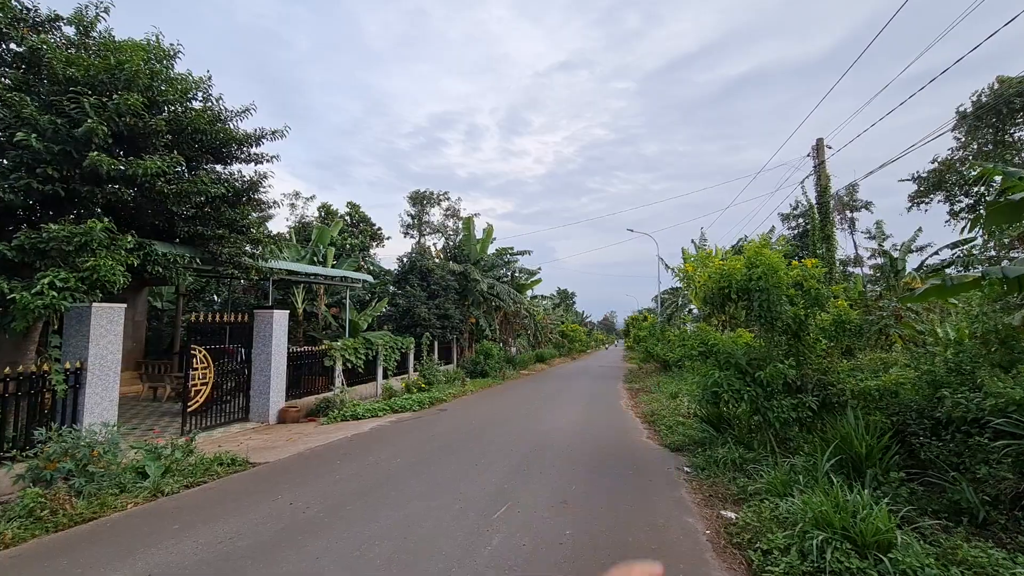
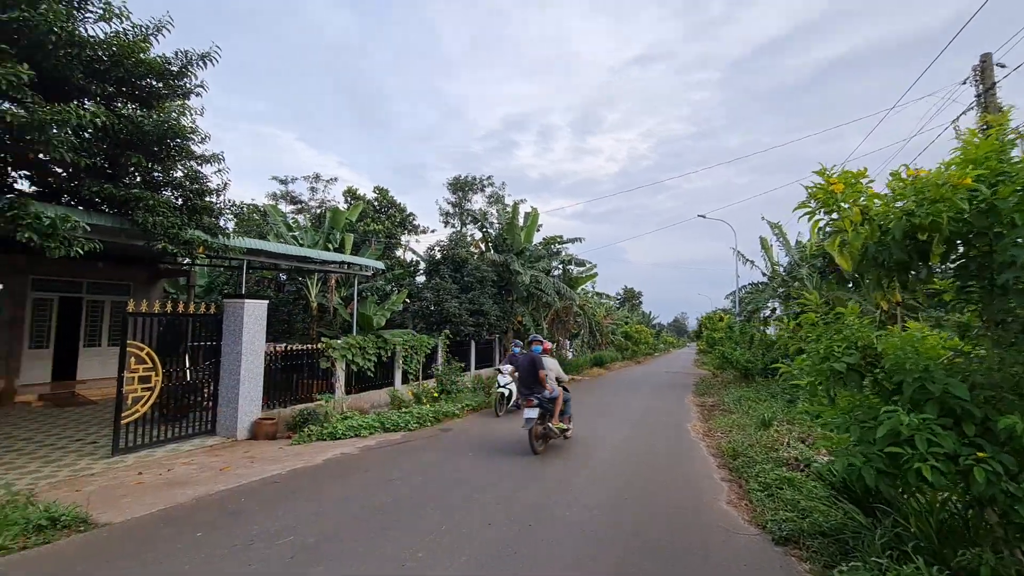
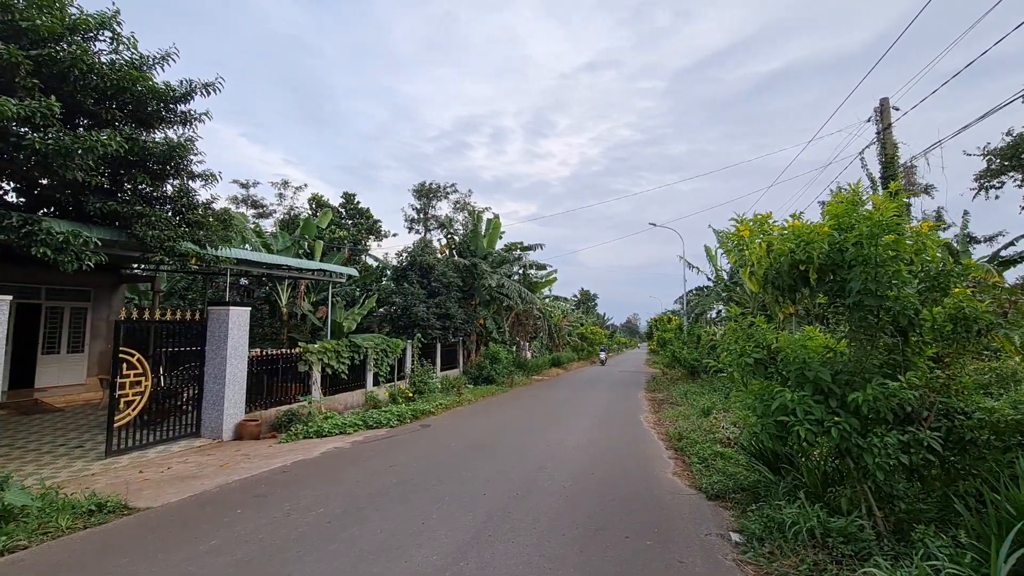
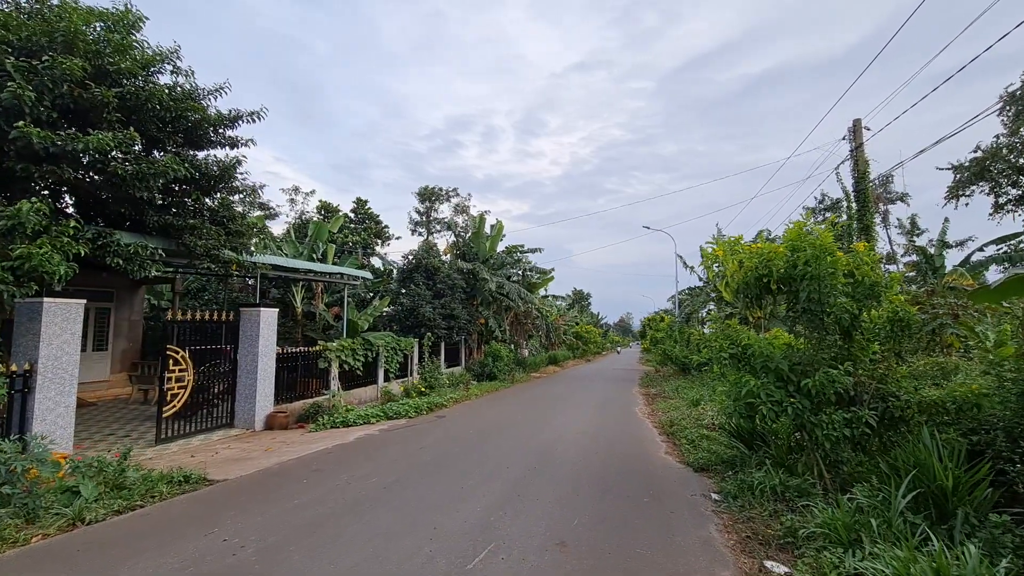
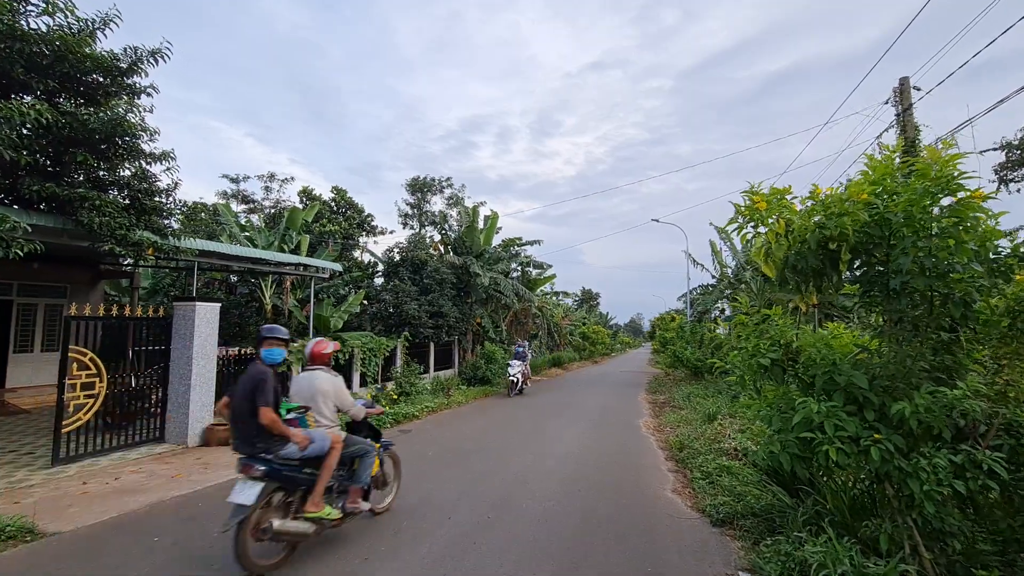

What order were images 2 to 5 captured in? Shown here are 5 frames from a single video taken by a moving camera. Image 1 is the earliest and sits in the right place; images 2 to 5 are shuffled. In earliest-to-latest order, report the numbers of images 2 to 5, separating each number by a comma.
4, 3, 5, 2
